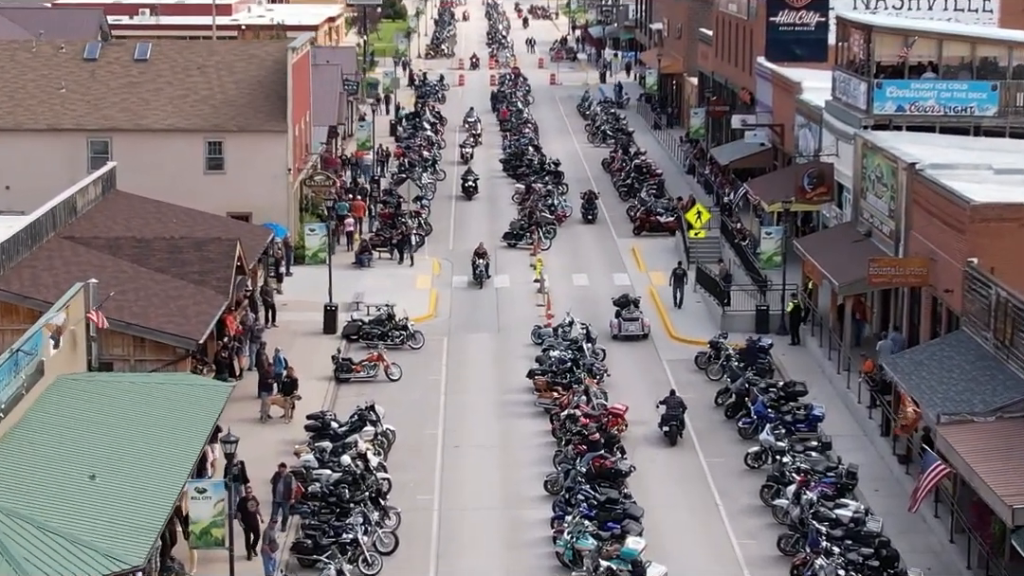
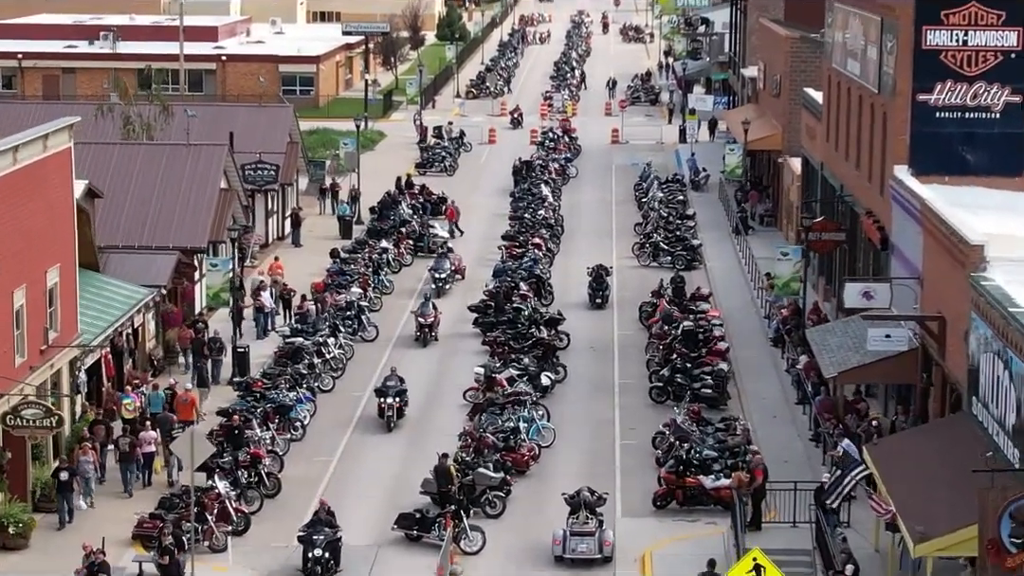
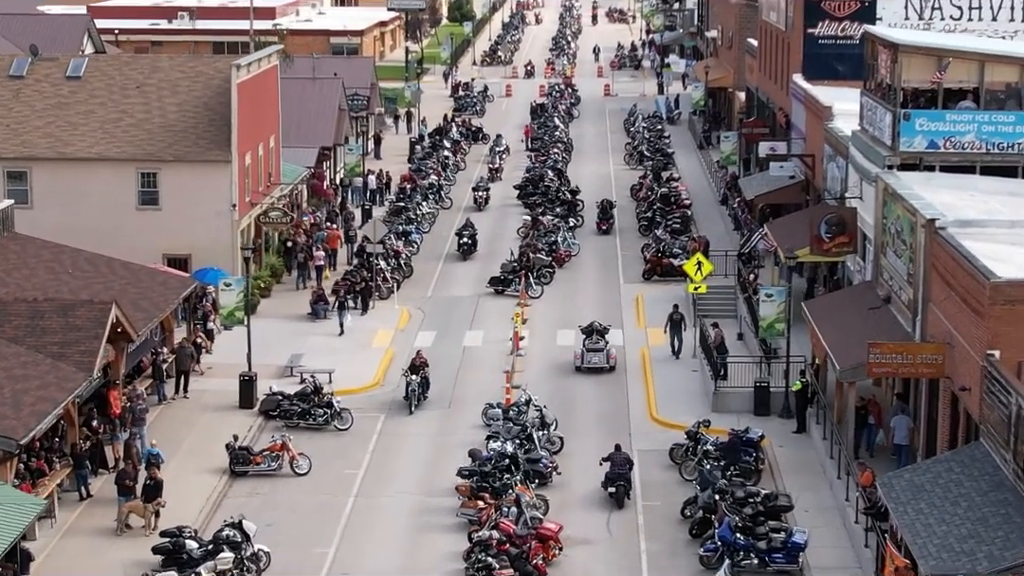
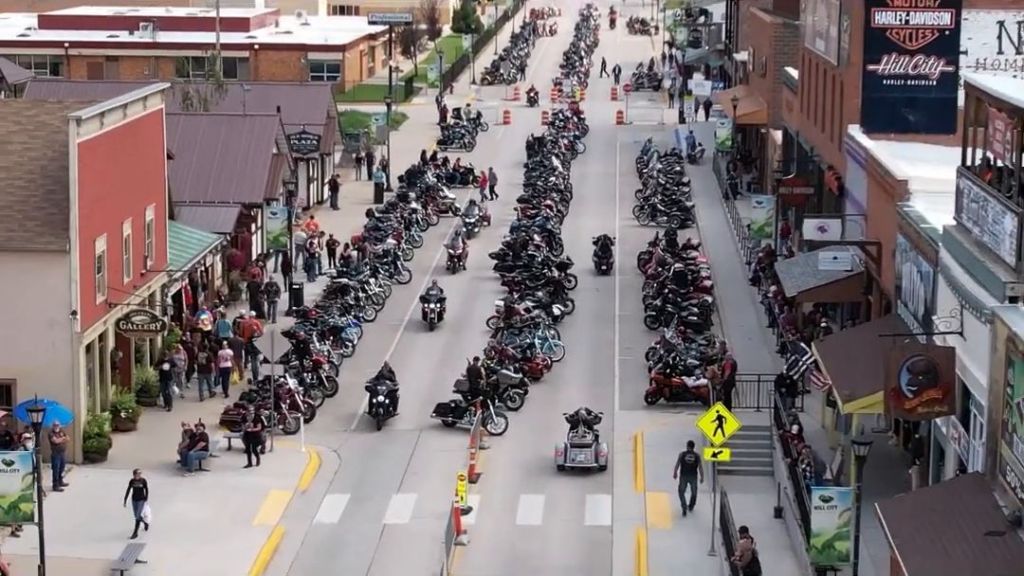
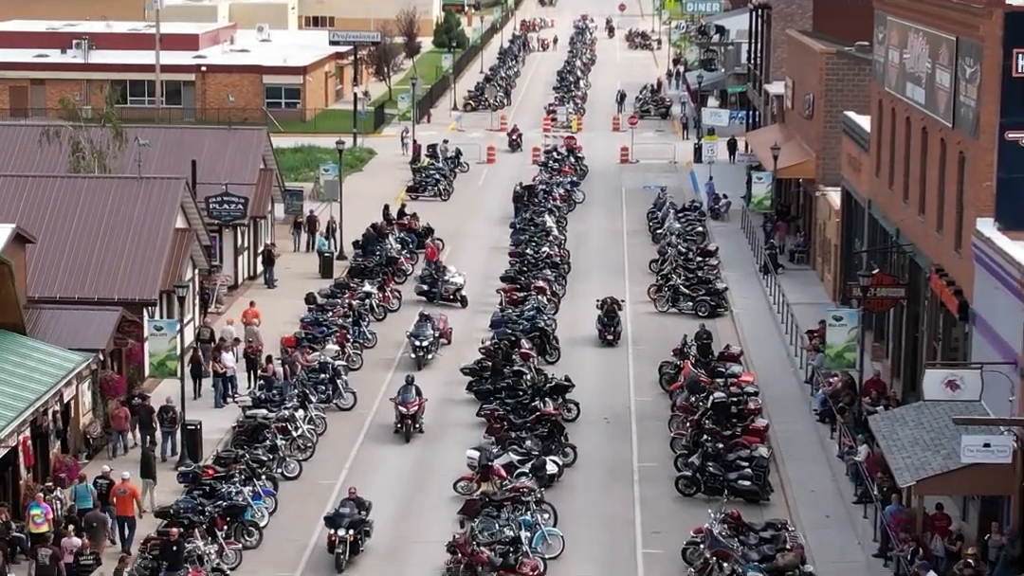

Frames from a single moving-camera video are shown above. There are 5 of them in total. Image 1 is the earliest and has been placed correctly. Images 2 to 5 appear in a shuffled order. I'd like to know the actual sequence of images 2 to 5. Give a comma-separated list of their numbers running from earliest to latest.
3, 4, 2, 5
